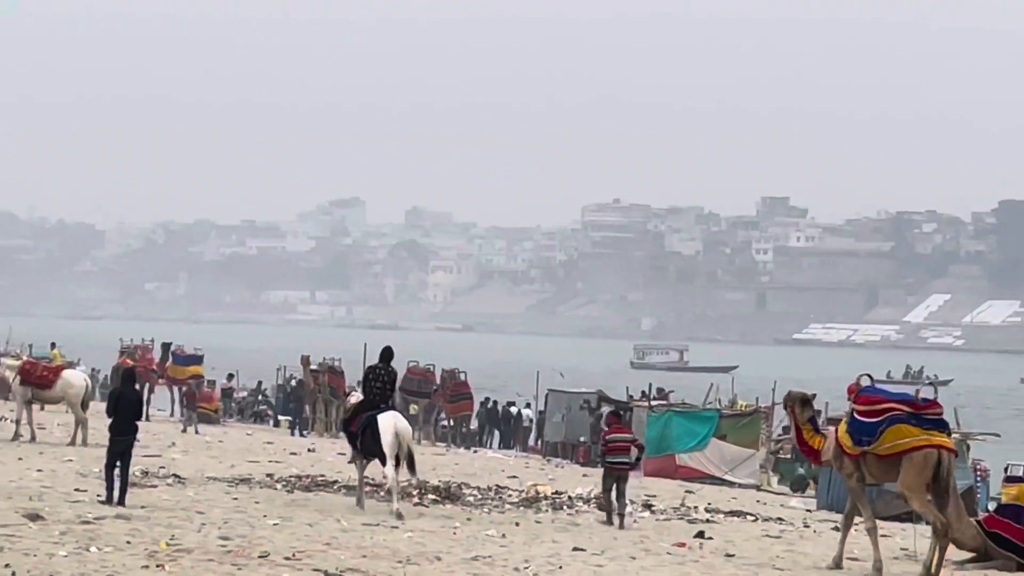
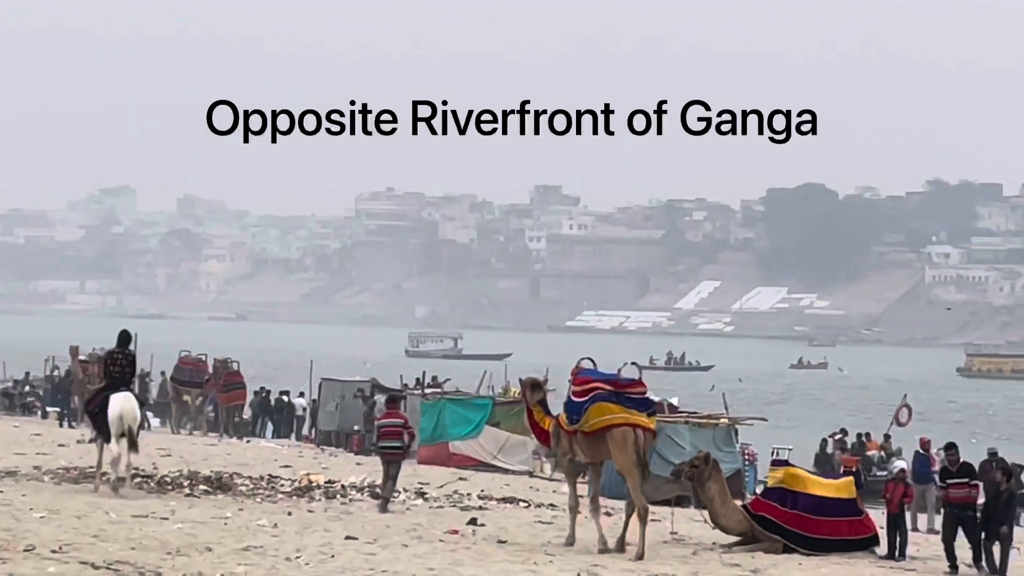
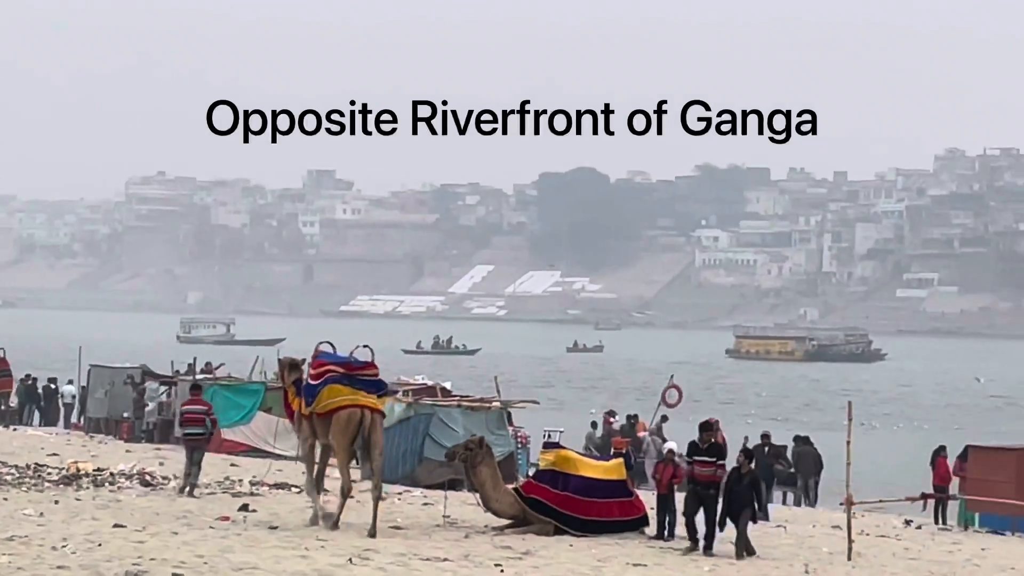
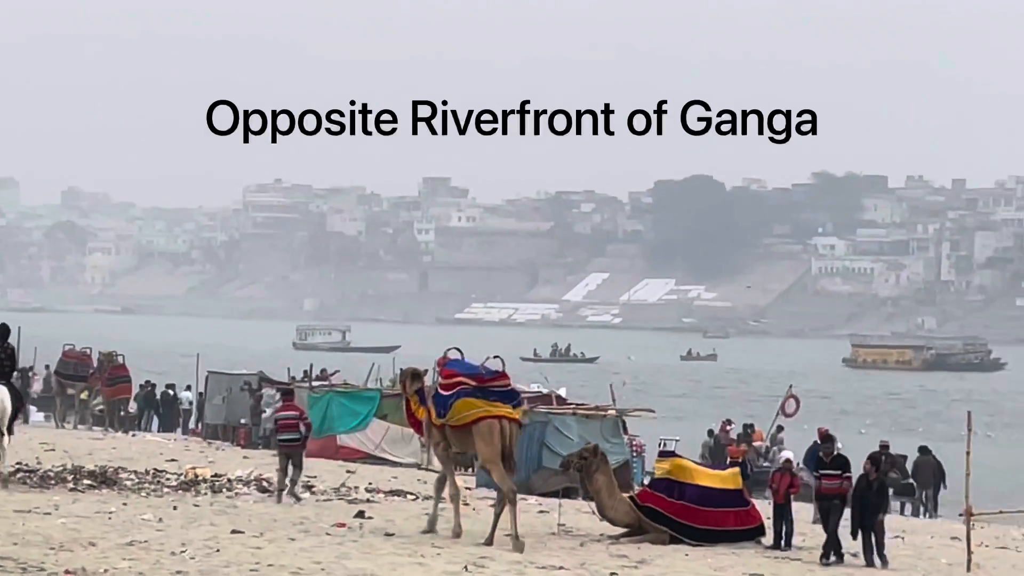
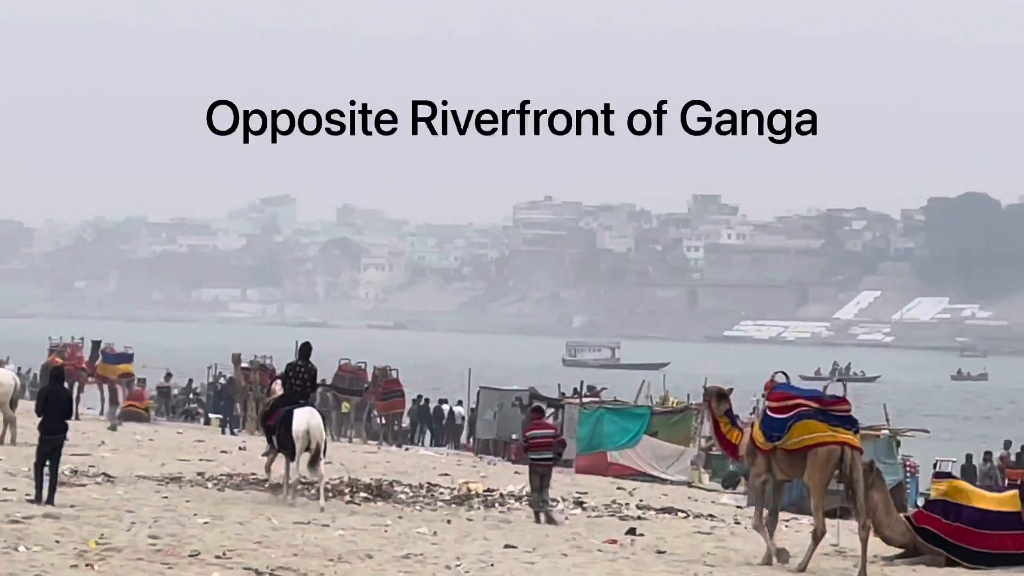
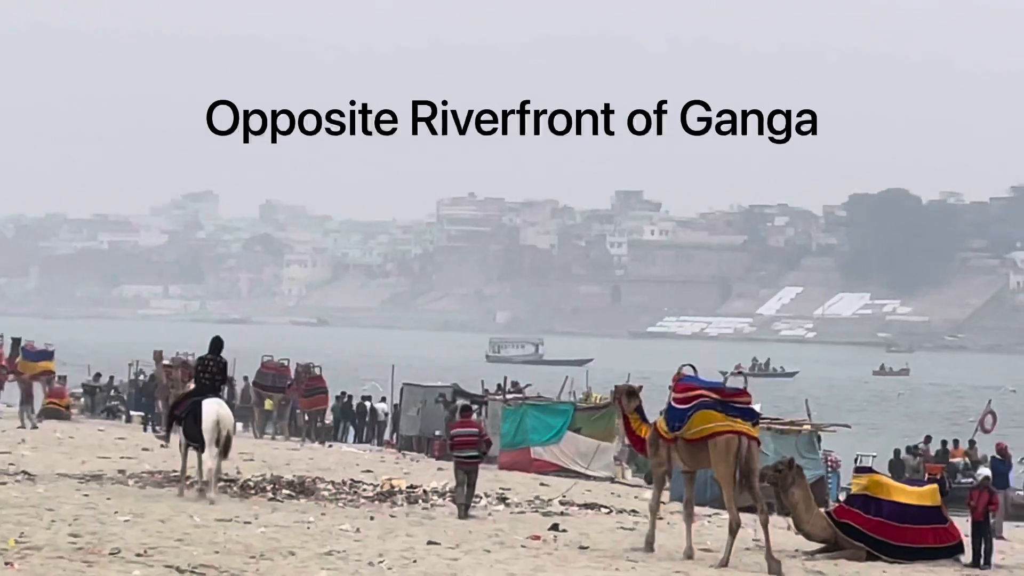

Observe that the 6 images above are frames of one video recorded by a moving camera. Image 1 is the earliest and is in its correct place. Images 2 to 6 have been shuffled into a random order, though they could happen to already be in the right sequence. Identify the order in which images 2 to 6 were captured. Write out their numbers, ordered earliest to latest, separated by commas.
5, 6, 2, 4, 3
